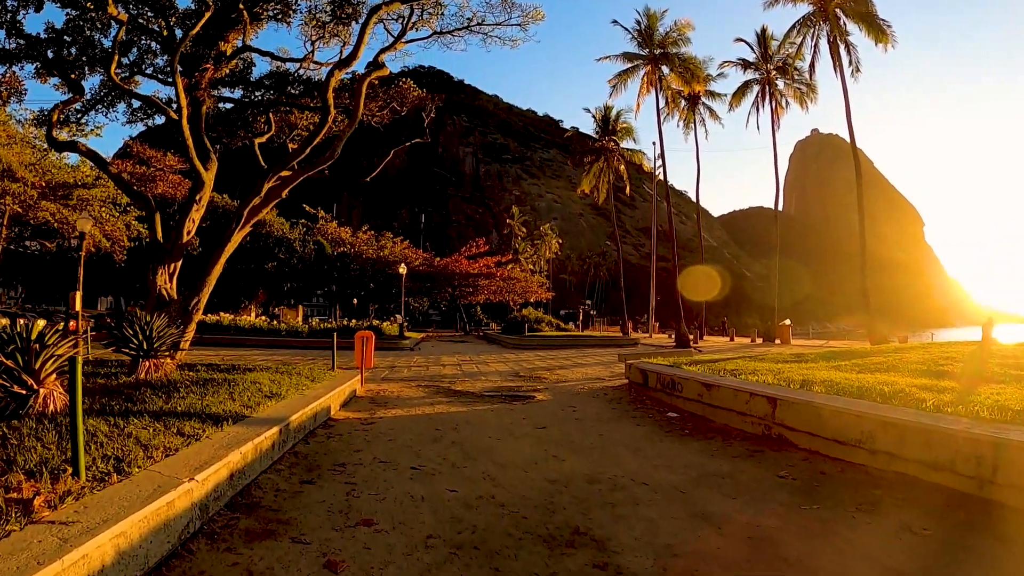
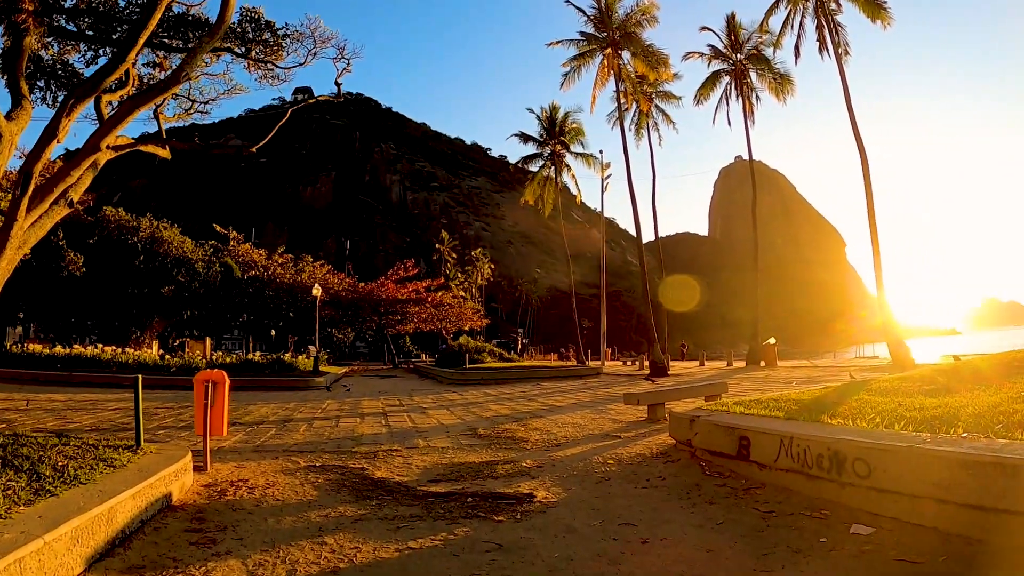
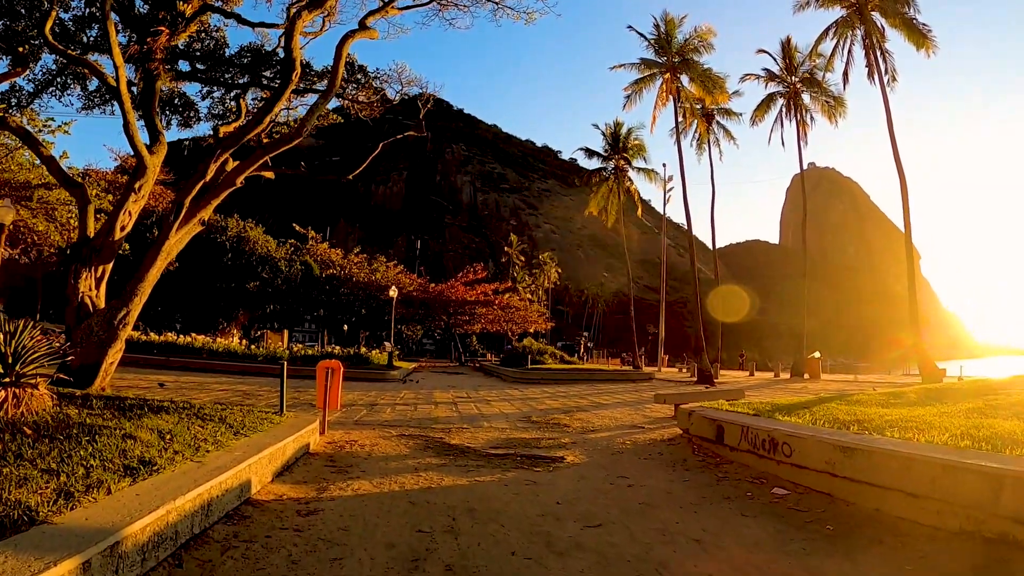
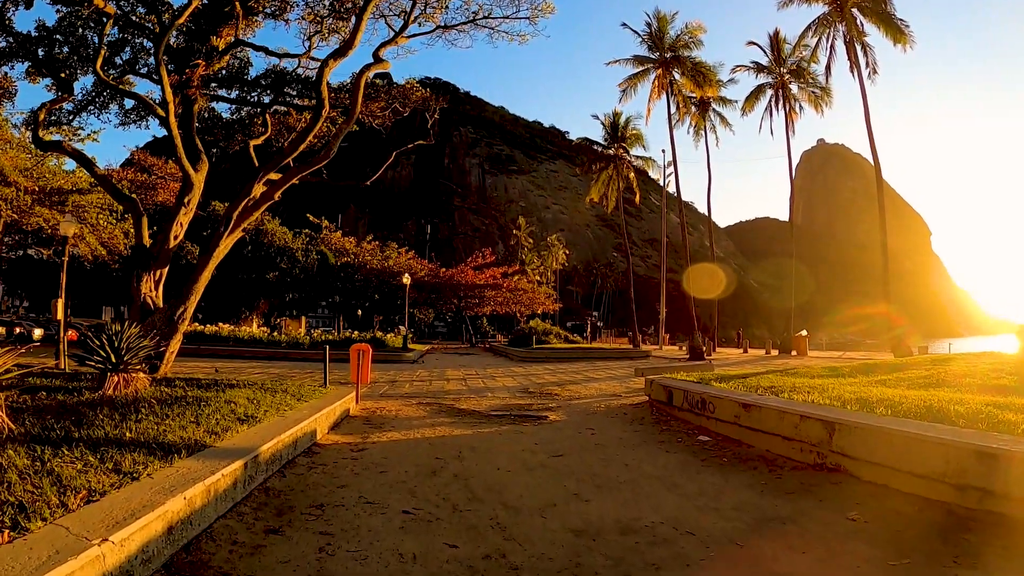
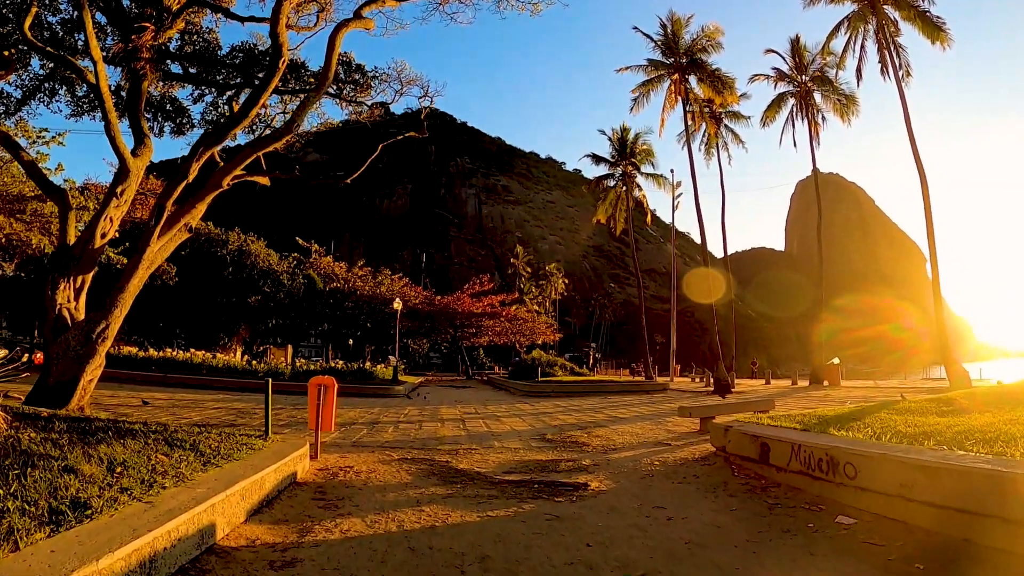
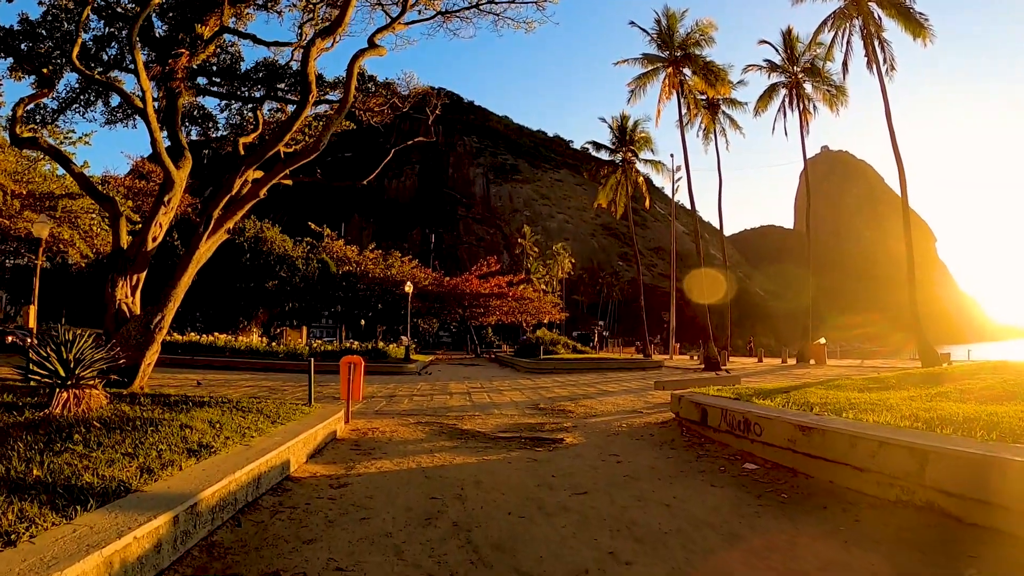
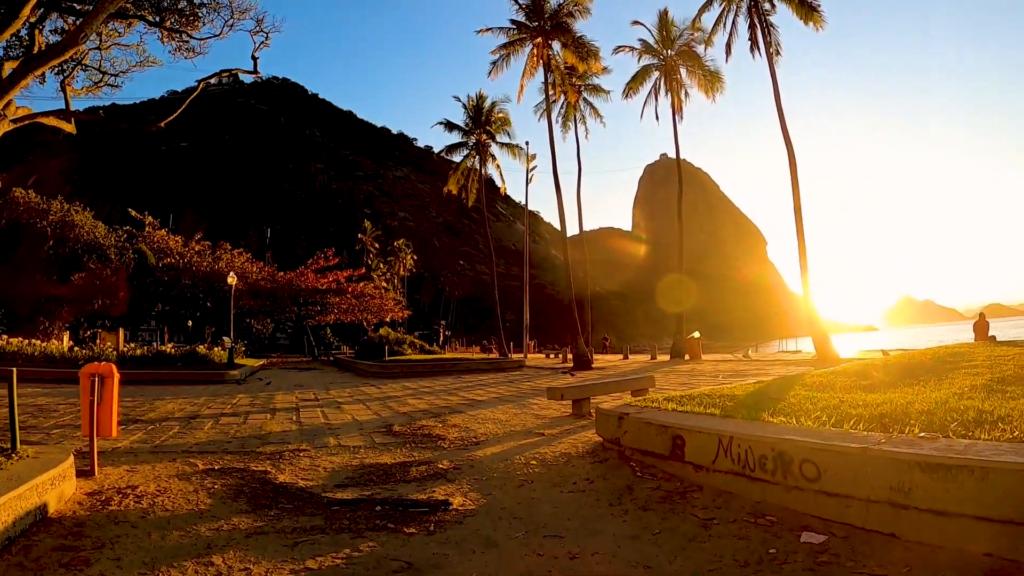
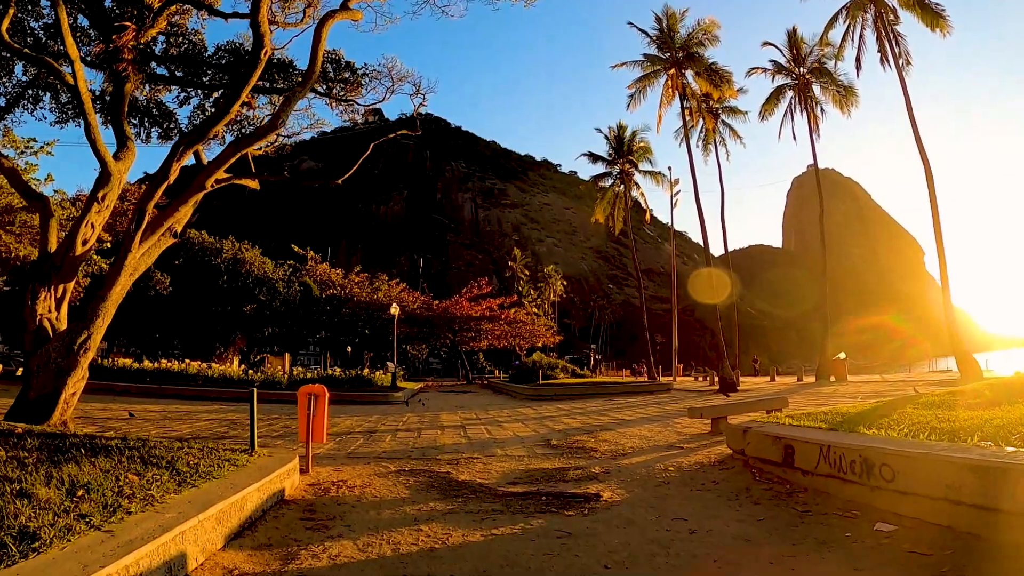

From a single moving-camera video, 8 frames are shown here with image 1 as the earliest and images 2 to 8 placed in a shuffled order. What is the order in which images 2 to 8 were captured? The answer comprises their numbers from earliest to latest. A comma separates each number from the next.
4, 6, 3, 5, 8, 2, 7
